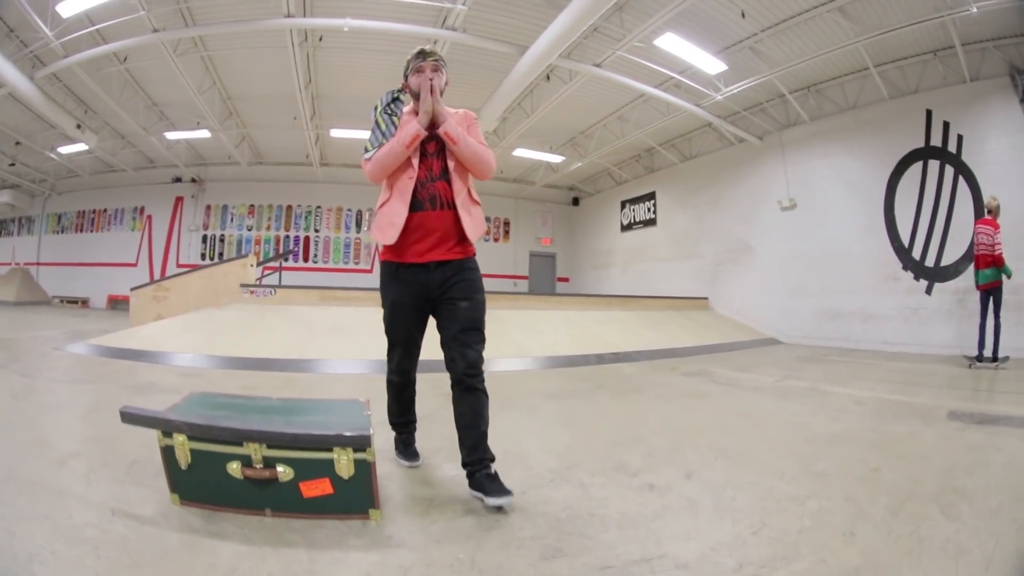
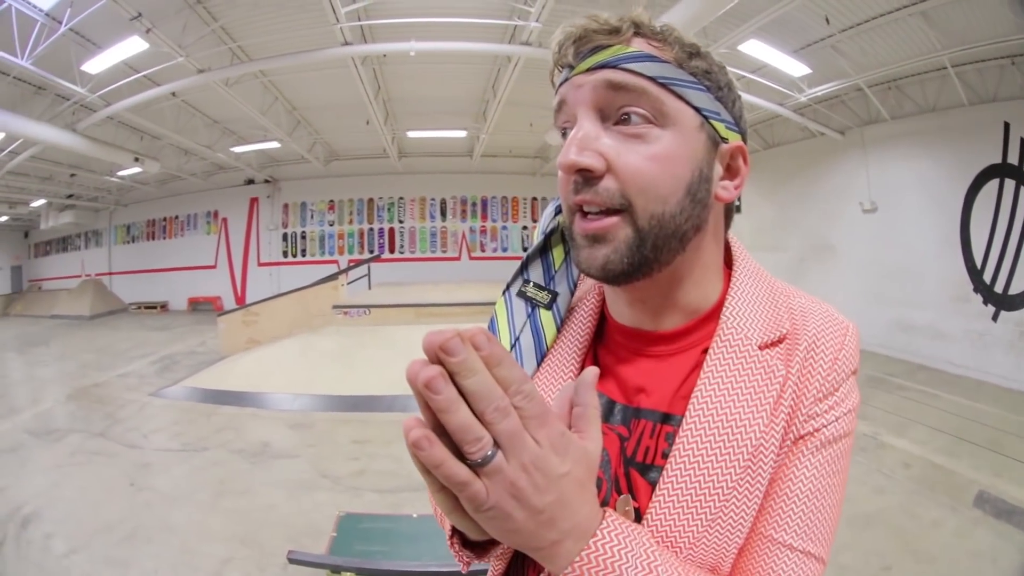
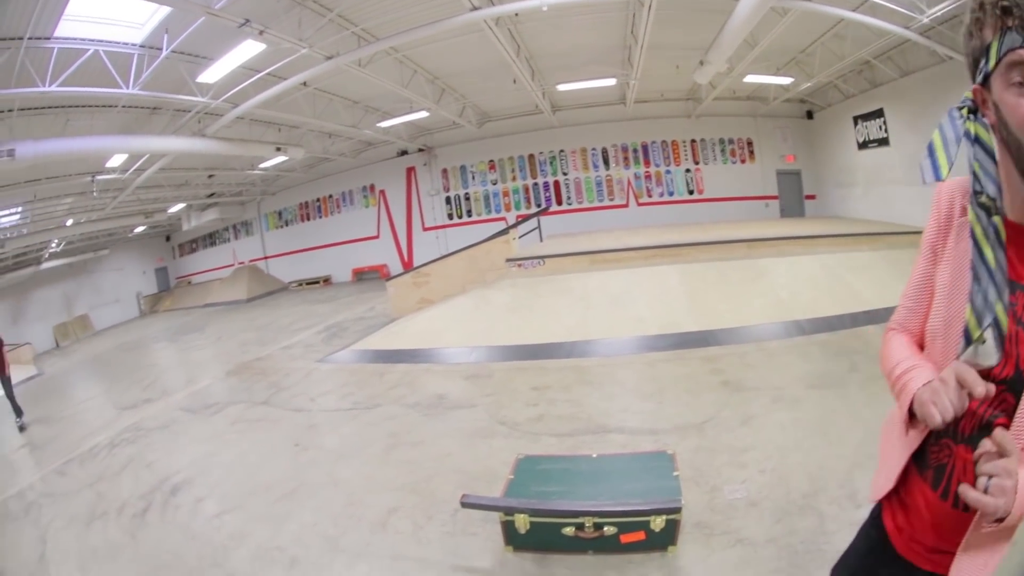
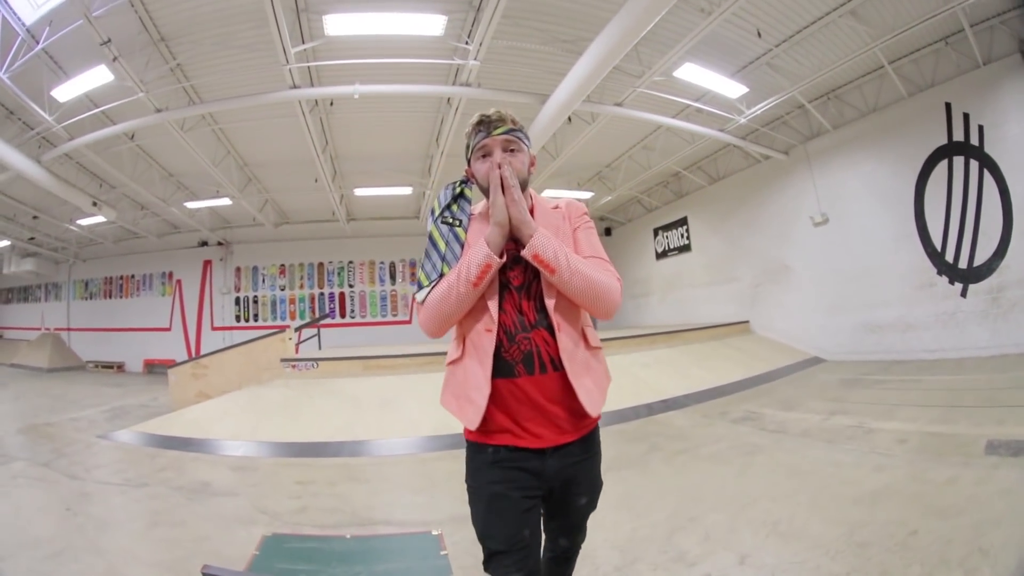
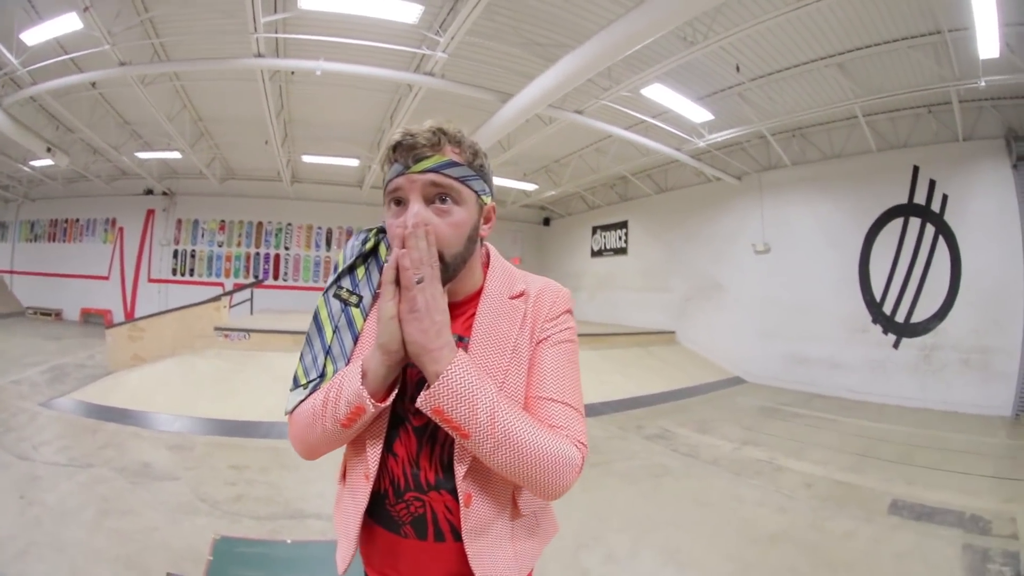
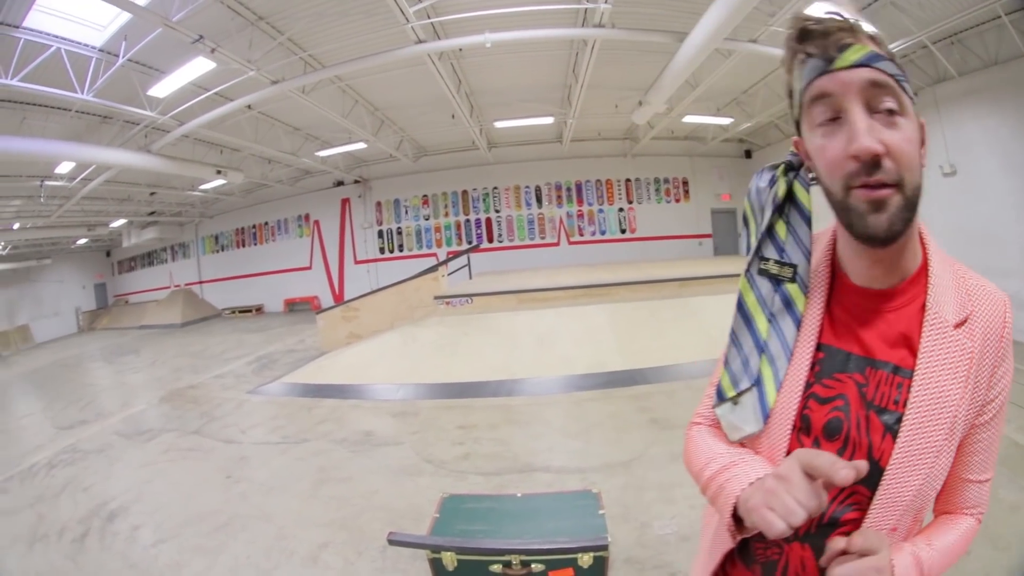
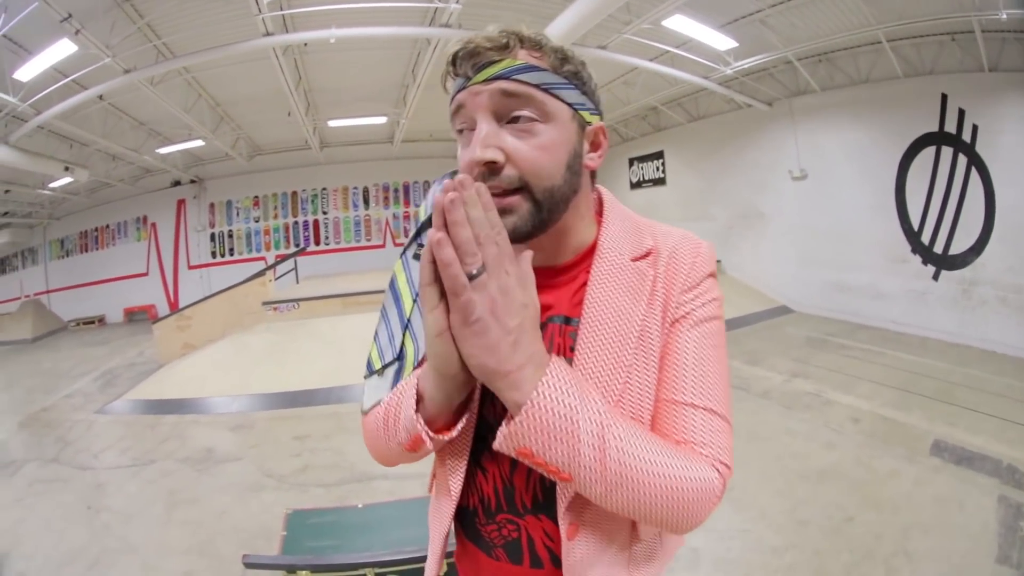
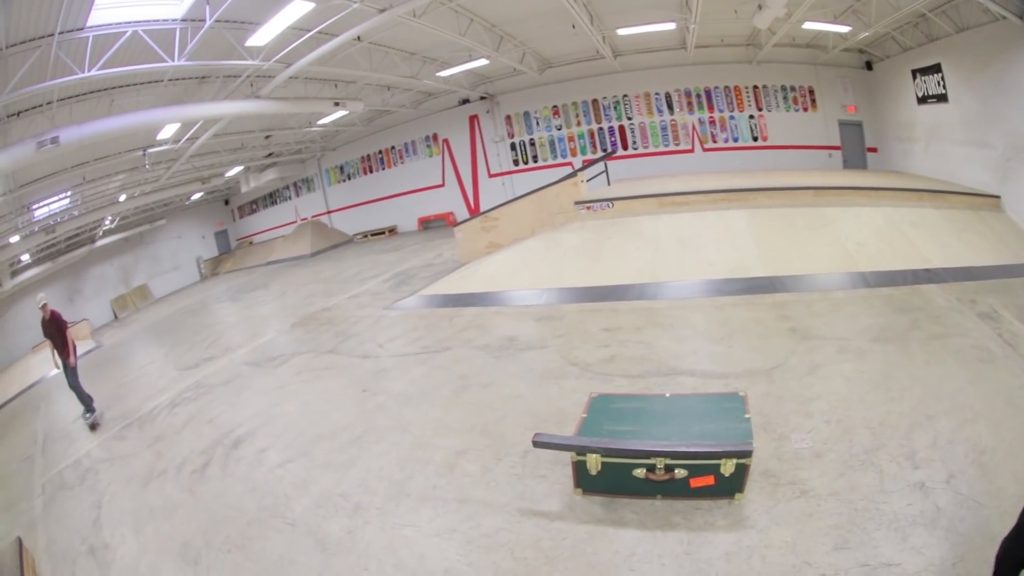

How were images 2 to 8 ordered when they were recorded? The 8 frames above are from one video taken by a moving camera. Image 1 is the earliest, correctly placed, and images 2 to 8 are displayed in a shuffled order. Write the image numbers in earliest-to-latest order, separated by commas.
4, 5, 7, 2, 6, 3, 8
